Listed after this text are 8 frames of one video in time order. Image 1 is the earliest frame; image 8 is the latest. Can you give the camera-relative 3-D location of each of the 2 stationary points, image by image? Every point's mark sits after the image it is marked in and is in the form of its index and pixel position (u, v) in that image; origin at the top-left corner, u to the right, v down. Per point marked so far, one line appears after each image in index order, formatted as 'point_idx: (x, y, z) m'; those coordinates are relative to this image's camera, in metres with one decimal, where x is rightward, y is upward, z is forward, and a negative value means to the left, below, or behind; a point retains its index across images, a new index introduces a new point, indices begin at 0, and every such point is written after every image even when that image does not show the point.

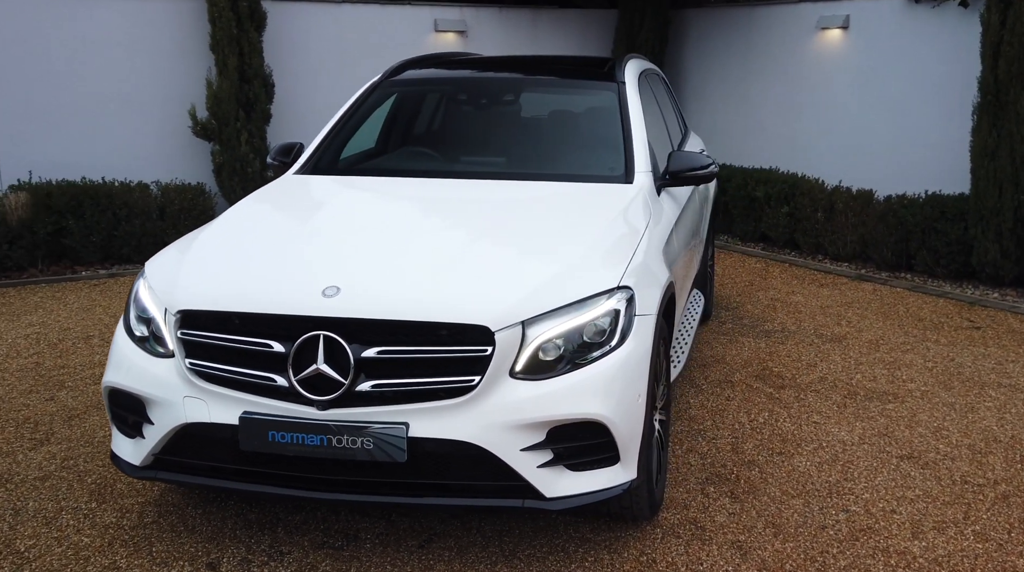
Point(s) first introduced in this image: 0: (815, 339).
0: (+2.1, -0.4, +6.0) m
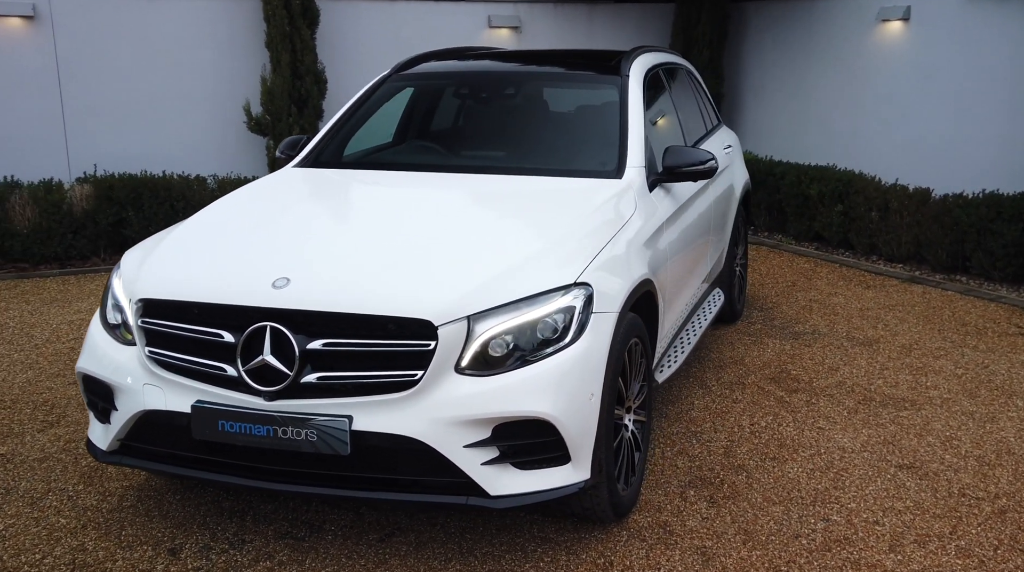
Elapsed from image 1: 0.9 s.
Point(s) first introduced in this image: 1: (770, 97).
0: (+2.2, -0.4, +5.8) m
1: (+3.5, +2.5, +11.5) m
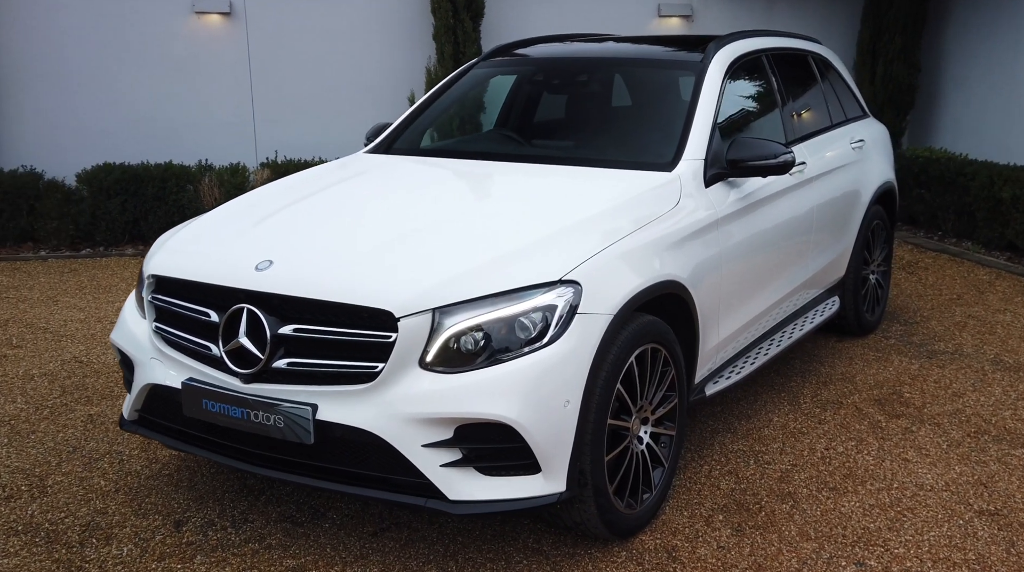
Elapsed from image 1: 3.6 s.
0: (+2.7, -0.5, +5.1) m
1: (+5.4, +2.3, +10.4) m
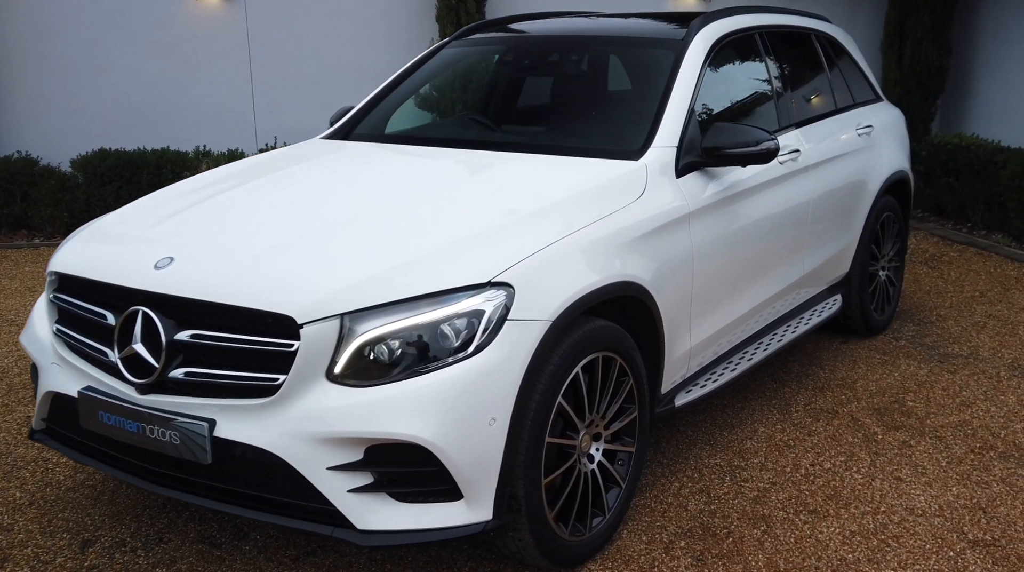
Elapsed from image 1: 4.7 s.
0: (+2.6, -0.5, +4.7) m
1: (+5.5, +2.4, +9.8) m
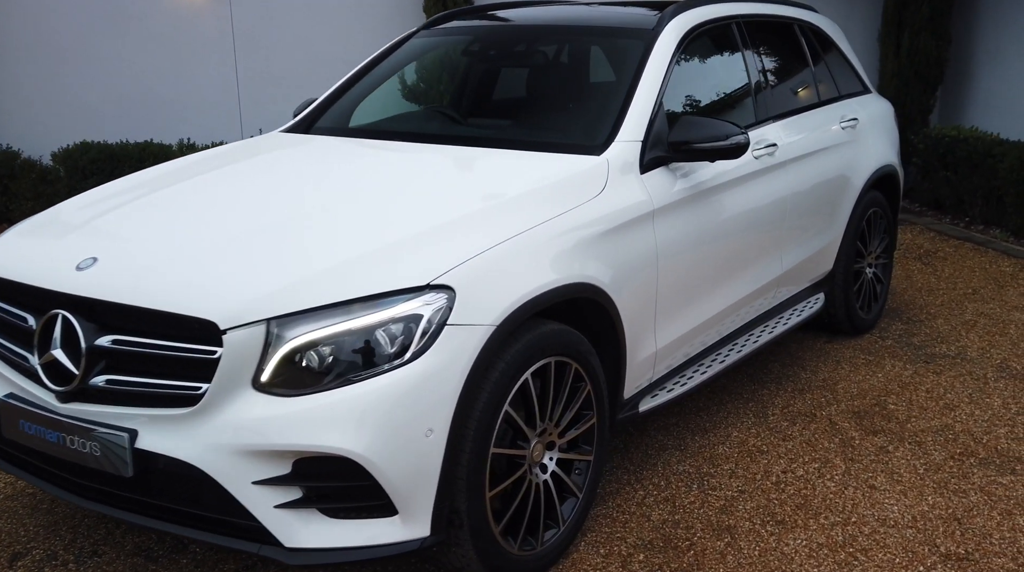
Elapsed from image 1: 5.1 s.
0: (+2.5, -0.5, +4.6) m
1: (+5.3, +2.4, +9.7) m
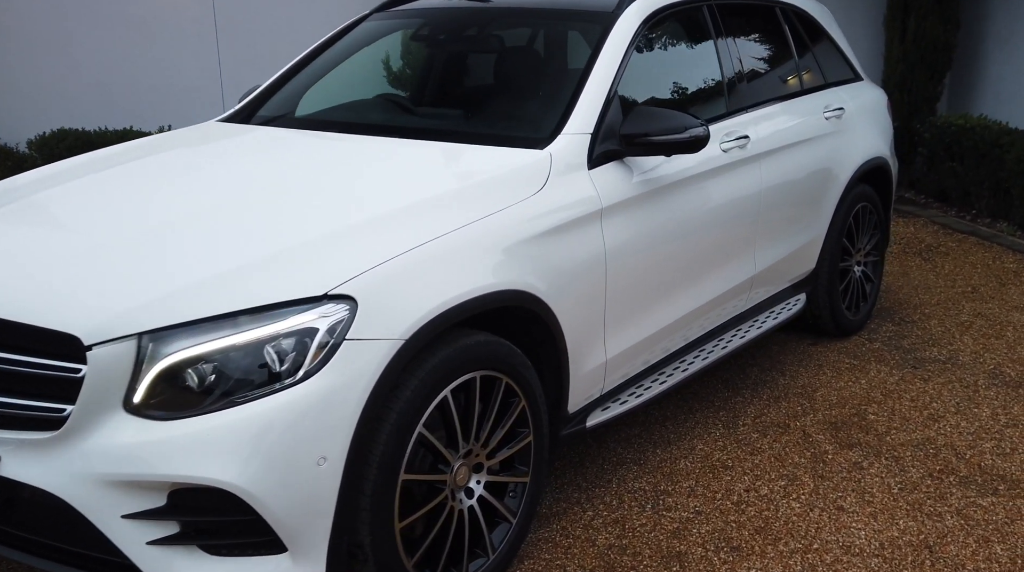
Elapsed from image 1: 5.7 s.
0: (+2.3, -0.5, +4.3) m
1: (+5.2, +2.5, +9.3) m
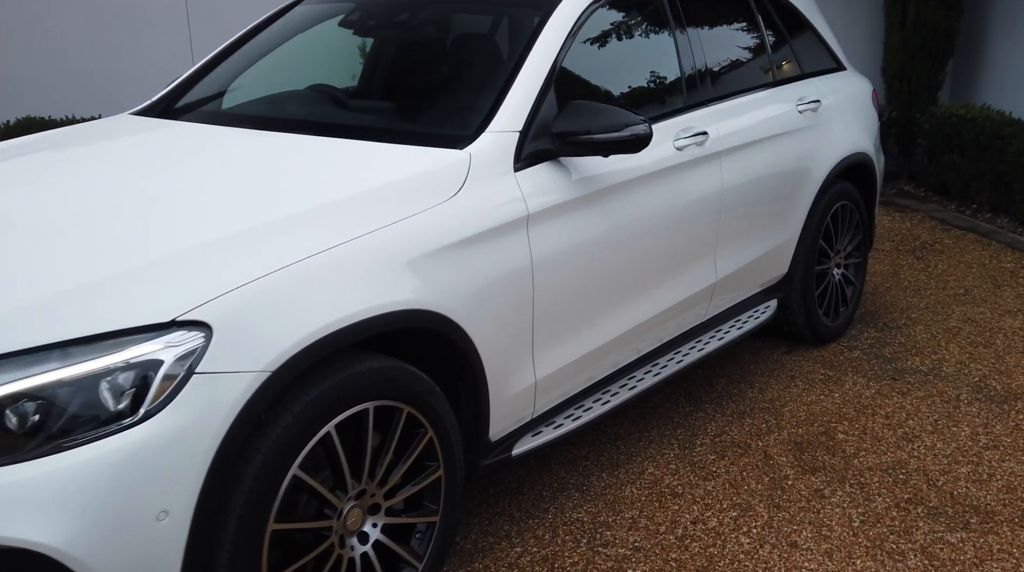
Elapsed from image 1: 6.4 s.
0: (+2.1, -0.5, +4.0) m
1: (+5.1, +2.5, +9.0) m
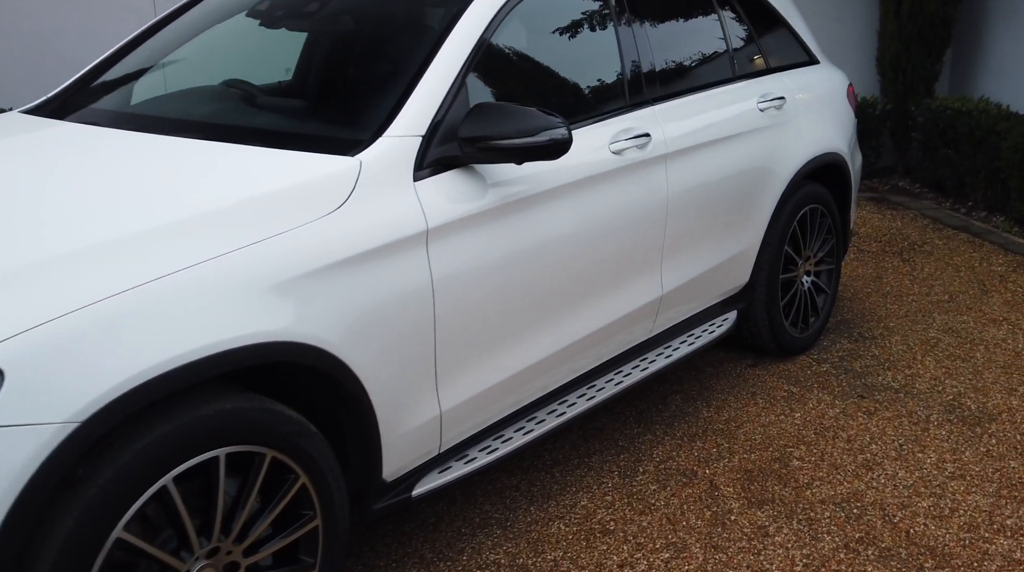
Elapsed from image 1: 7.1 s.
0: (+1.8, -0.5, +3.8) m
1: (+4.9, +2.5, +8.6) m
